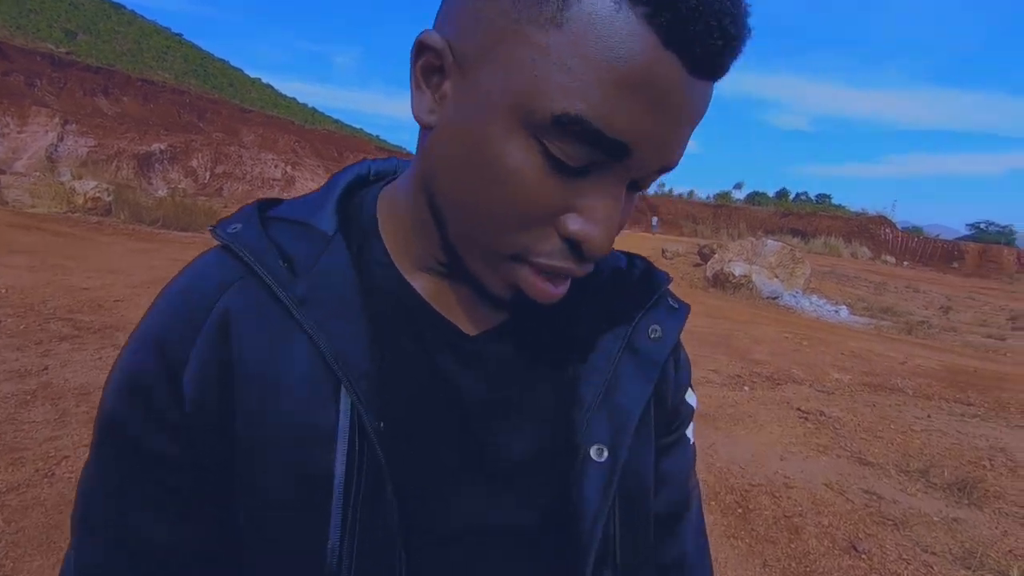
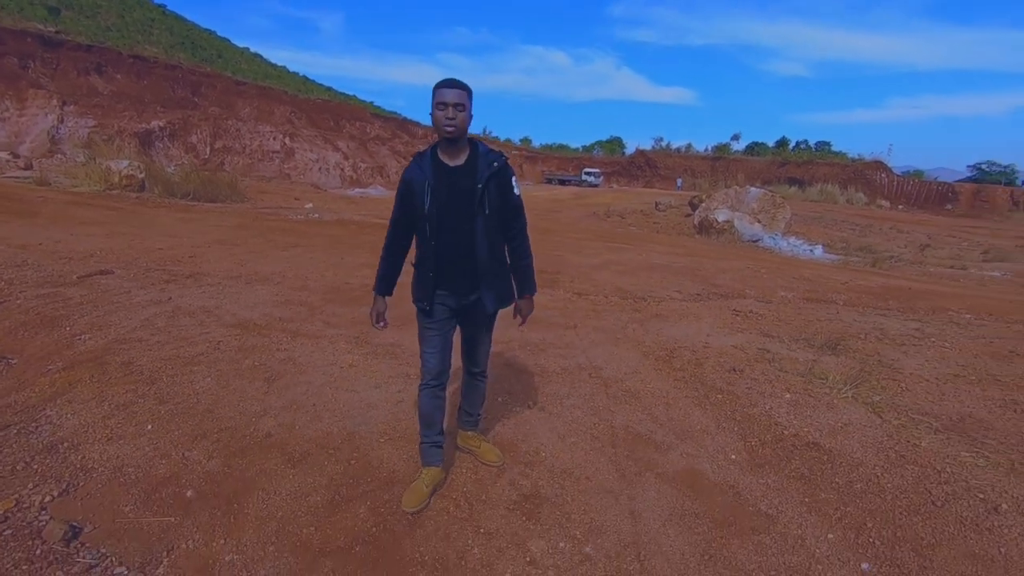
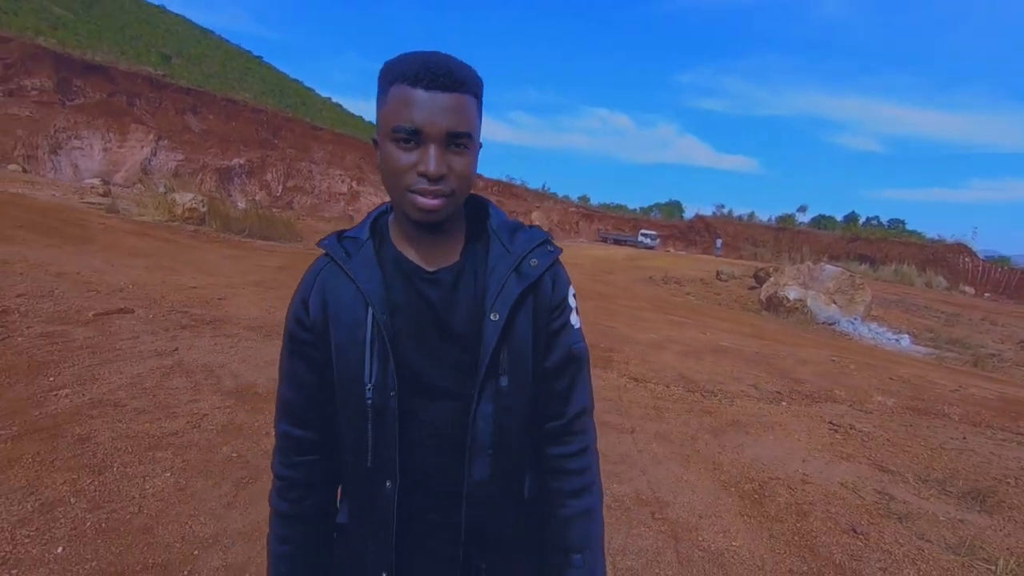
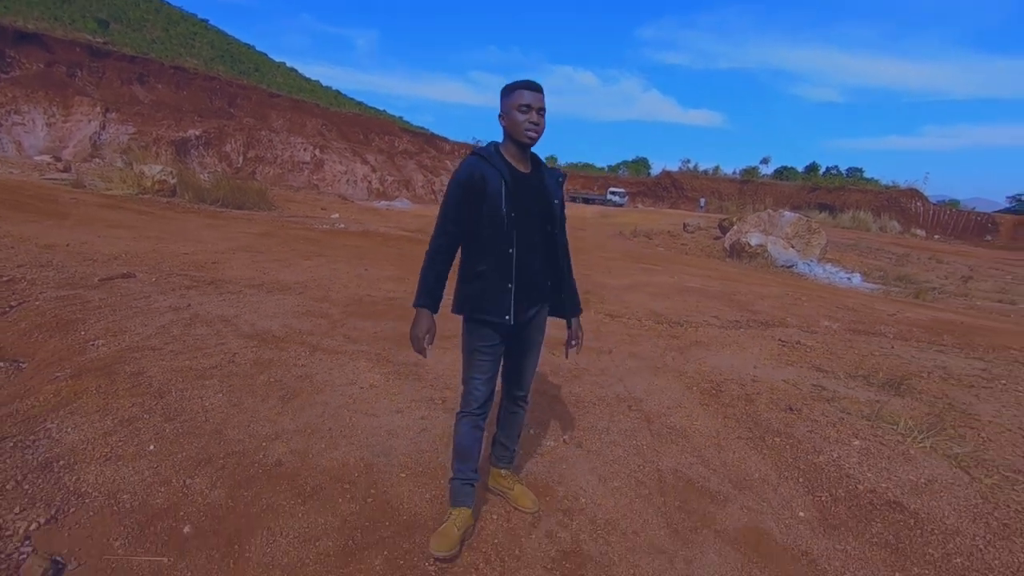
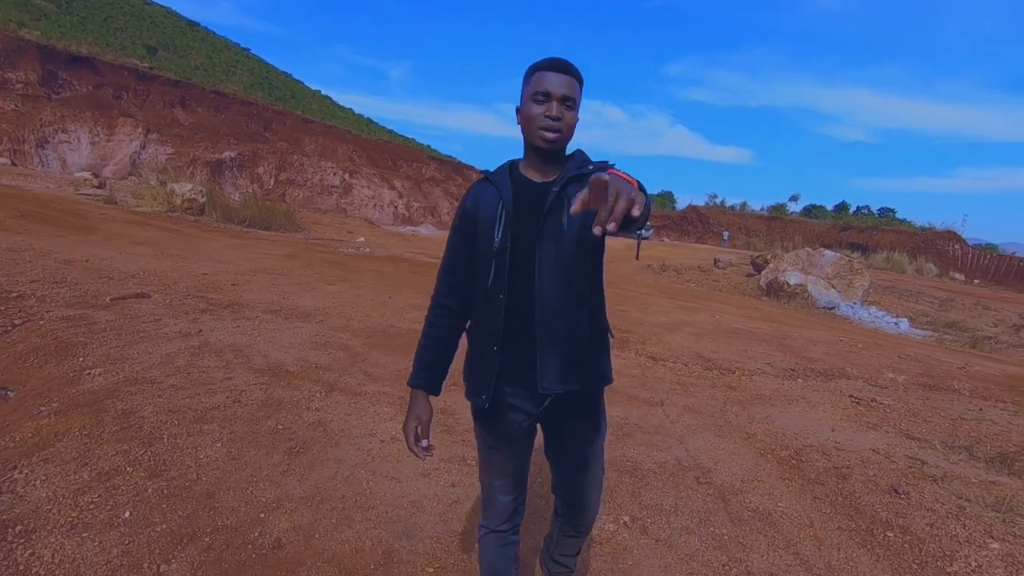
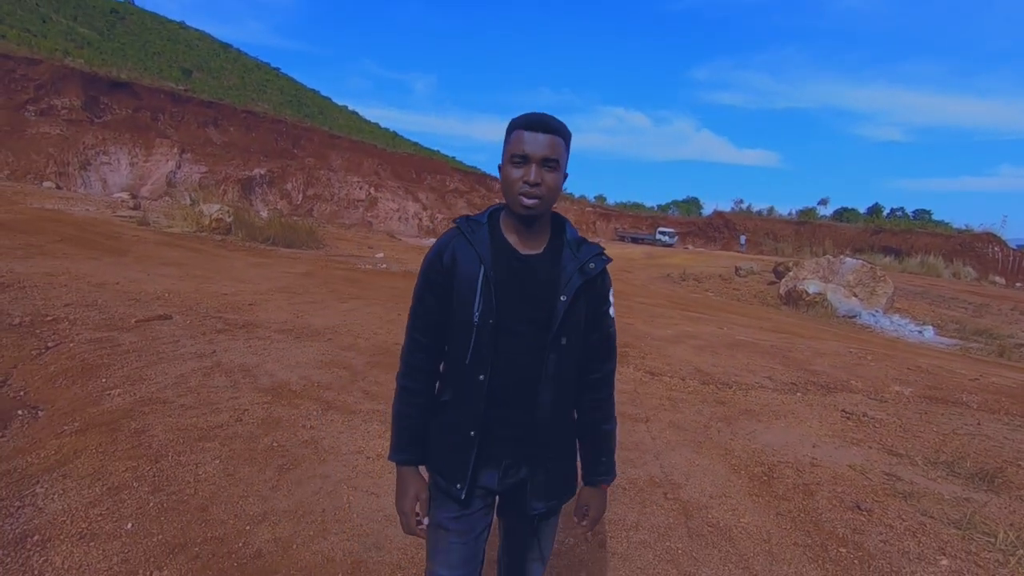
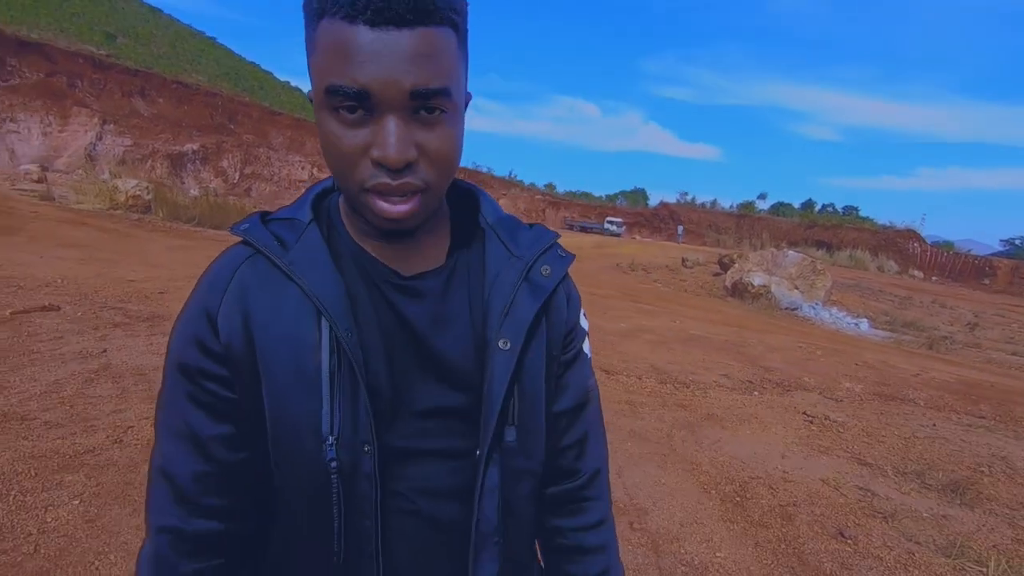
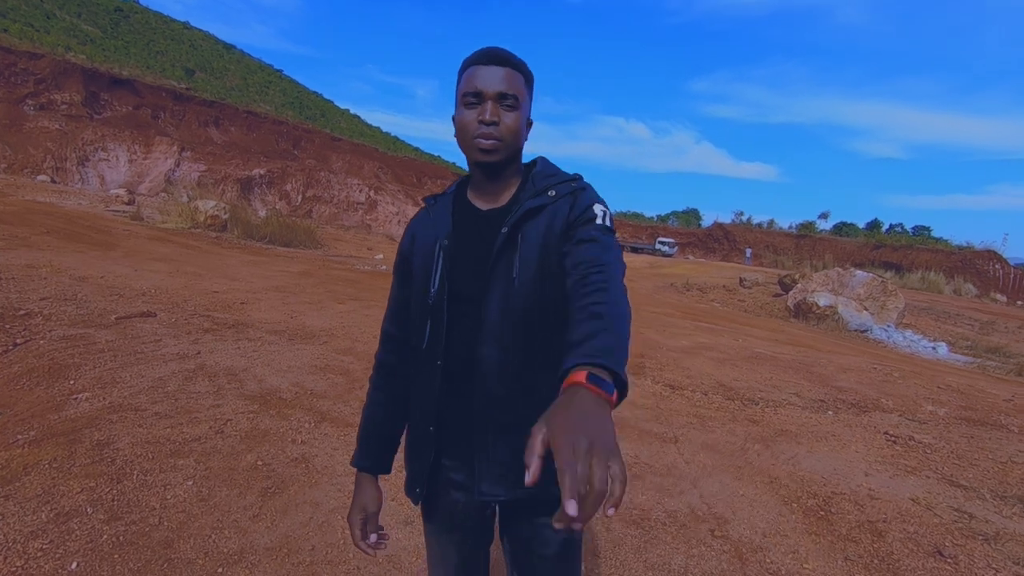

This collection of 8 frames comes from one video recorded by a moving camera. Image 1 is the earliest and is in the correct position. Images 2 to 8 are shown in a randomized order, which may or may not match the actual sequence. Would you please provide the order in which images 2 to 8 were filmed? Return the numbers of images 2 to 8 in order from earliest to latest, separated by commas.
7, 3, 6, 8, 5, 4, 2
